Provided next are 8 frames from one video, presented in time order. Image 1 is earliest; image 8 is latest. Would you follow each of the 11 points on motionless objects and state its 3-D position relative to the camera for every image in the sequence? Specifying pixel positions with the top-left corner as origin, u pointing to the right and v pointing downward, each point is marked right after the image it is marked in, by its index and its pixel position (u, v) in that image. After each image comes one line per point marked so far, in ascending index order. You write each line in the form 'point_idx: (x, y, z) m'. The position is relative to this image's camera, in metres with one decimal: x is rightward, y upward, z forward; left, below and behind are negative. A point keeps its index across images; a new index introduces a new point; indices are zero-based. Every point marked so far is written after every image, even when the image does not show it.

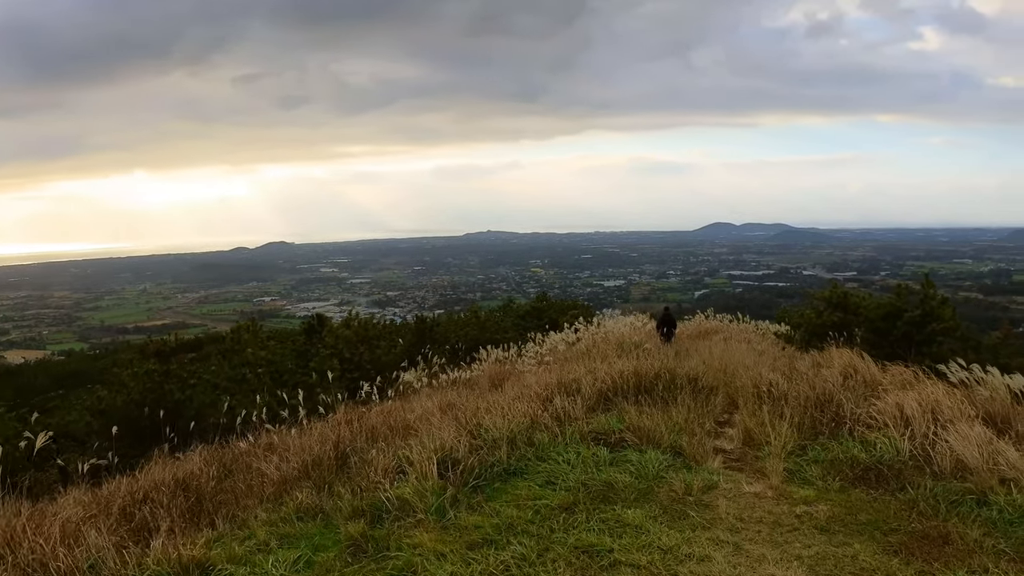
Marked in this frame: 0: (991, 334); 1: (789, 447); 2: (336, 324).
0: (+4.8, -0.5, +11.9) m
1: (+1.0, -0.6, +4.3) m
2: (-2.3, -0.5, +15.7) m
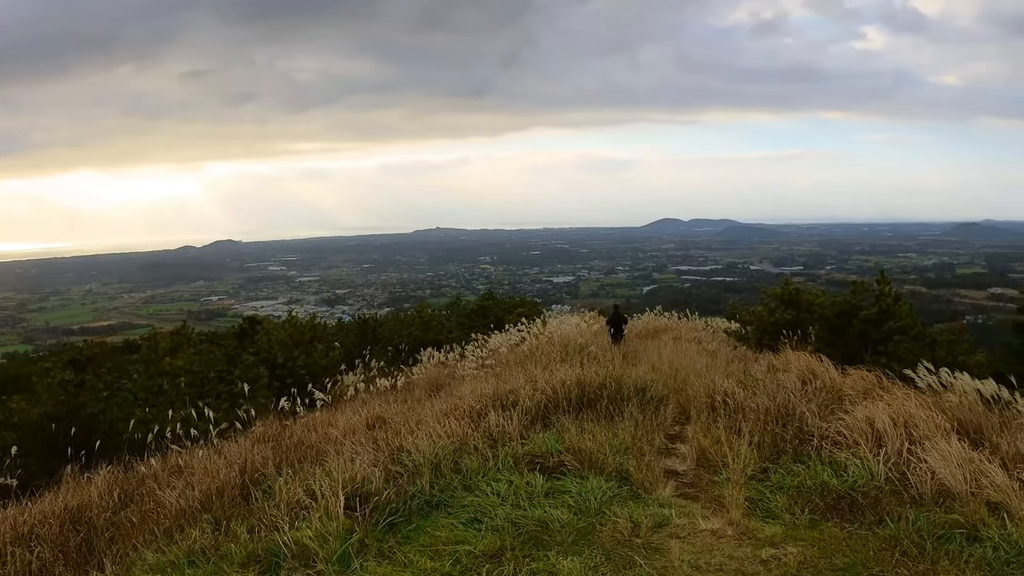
0: (+4.3, -0.4, +11.5) m
1: (+0.8, -0.6, +3.8) m
2: (-3.1, -0.5, +15.0) m
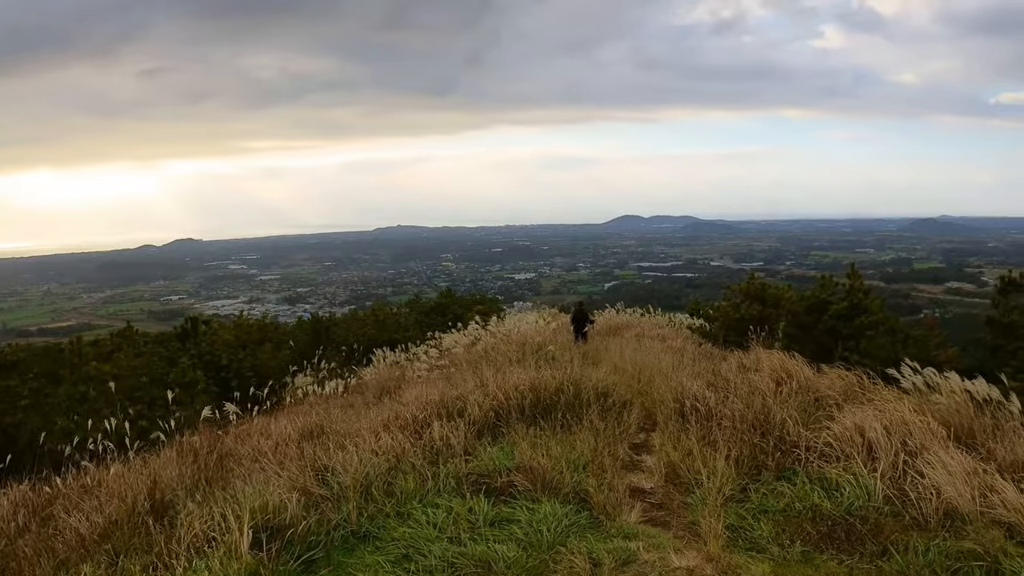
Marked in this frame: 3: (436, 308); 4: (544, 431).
0: (+3.8, -0.4, +11.1) m
1: (+0.6, -0.6, +3.3) m
2: (-3.6, -0.5, +14.4) m
3: (-1.2, -0.3, +19.3) m
4: (+0.1, -0.5, +4.4) m
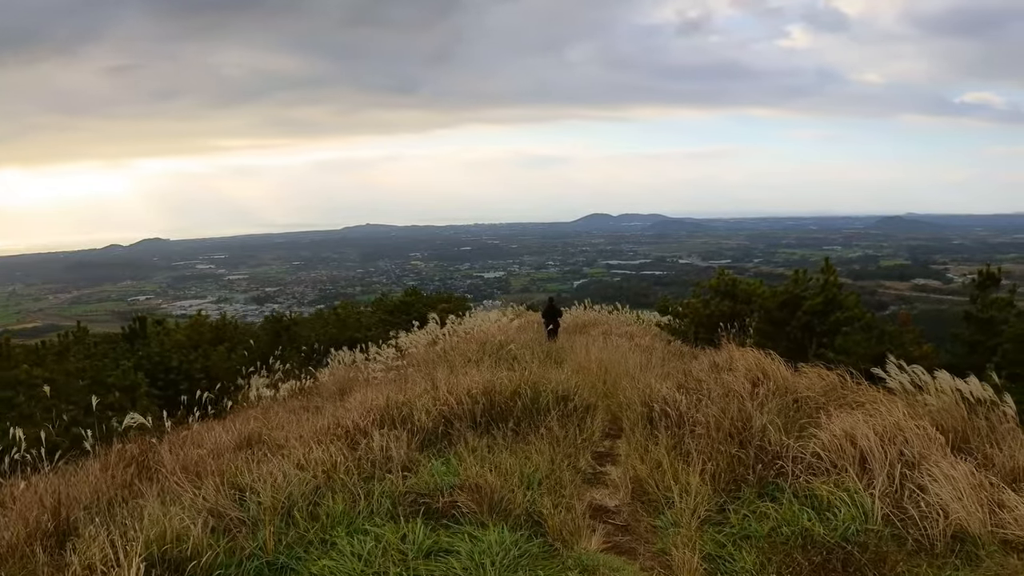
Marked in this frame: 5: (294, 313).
0: (+3.5, -0.3, +10.7) m
1: (+0.5, -0.5, +2.9) m
2: (-4.0, -0.5, +13.8) m
3: (-1.8, -0.3, +18.8) m
4: (-0.1, -0.5, +3.9) m
5: (-3.4, -0.4, +18.5) m
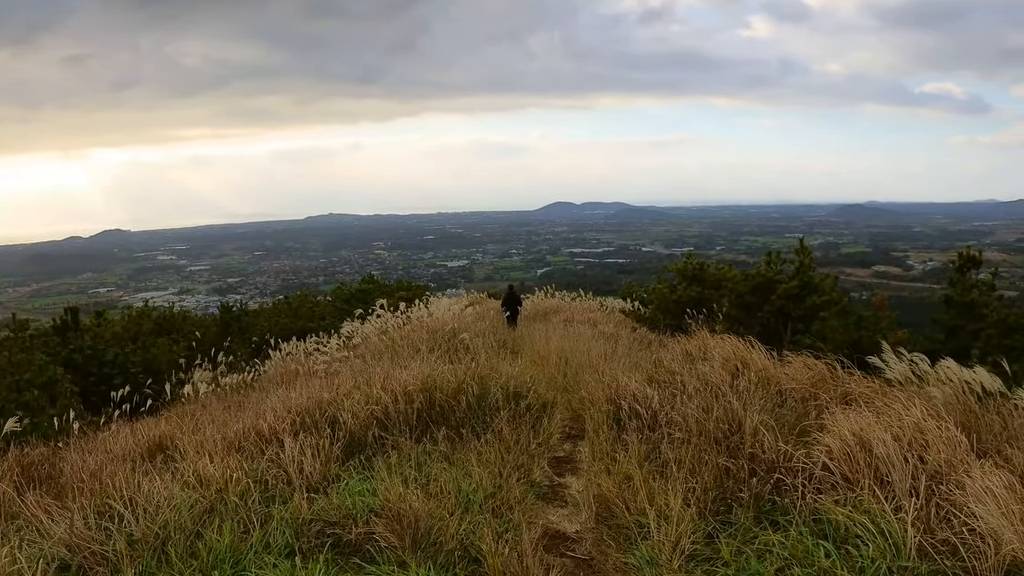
0: (+3.1, -0.2, +10.2) m
1: (+0.3, -0.5, +2.2) m
2: (-4.5, -0.4, +13.1) m
3: (-2.4, -0.1, +18.1) m
4: (-0.2, -0.4, +3.2) m
5: (-4.0, -0.2, +17.7) m
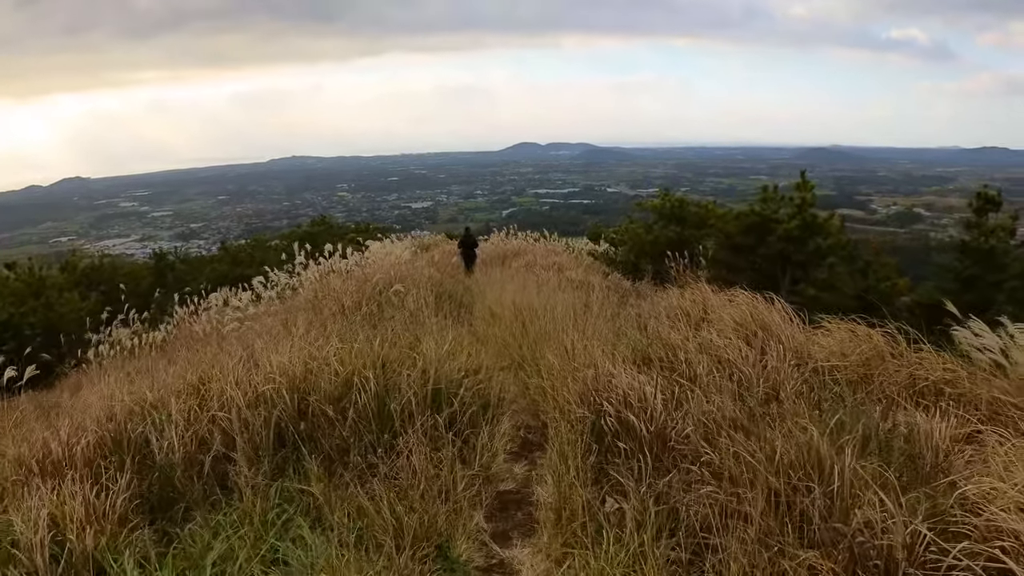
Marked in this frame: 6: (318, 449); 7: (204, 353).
0: (+2.8, +0.3, +8.9) m
1: (+0.2, -0.4, +0.9) m
2: (-4.9, +0.2, +11.6) m
3: (-3.0, +0.7, +16.7) m
4: (-0.4, -0.3, +1.9) m
5: (-4.6, +0.5, +16.2) m
6: (-0.4, -0.3, +2.2) m
7: (-1.0, -0.2, +4.0) m
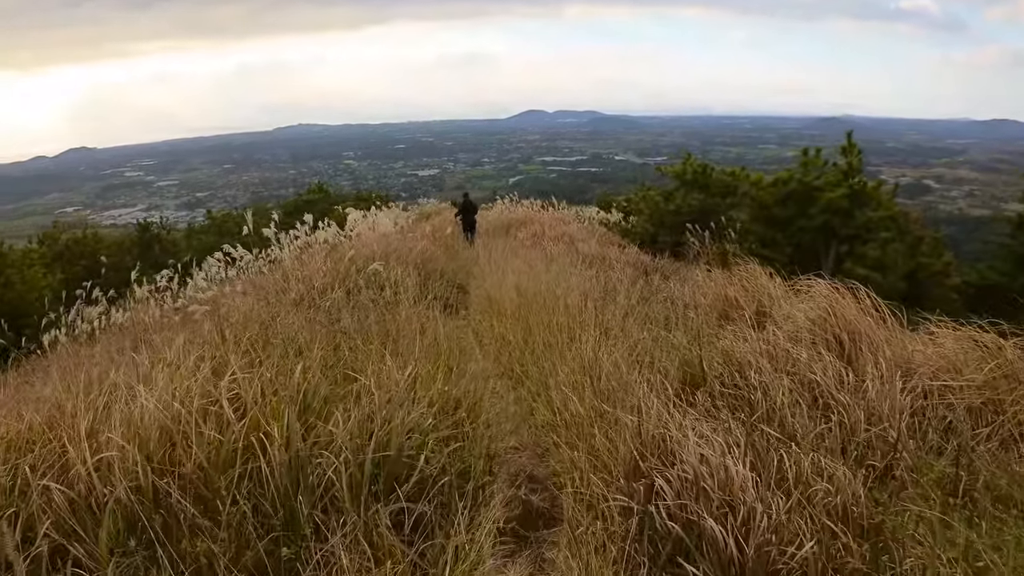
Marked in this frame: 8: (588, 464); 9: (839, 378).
0: (+2.8, +0.5, +7.9) m
1: (+0.2, -0.5, 0.0) m
2: (-4.9, +0.4, +10.6) m
3: (-2.9, +1.1, +15.7) m
4: (-0.4, -0.4, +1.0) m
5: (-4.5, +0.9, +15.3) m
6: (-0.4, -0.3, +1.3) m
7: (-1.0, -0.2, +3.1) m
8: (+0.1, -0.3, +1.6) m
9: (+0.7, -0.2, +2.3) m
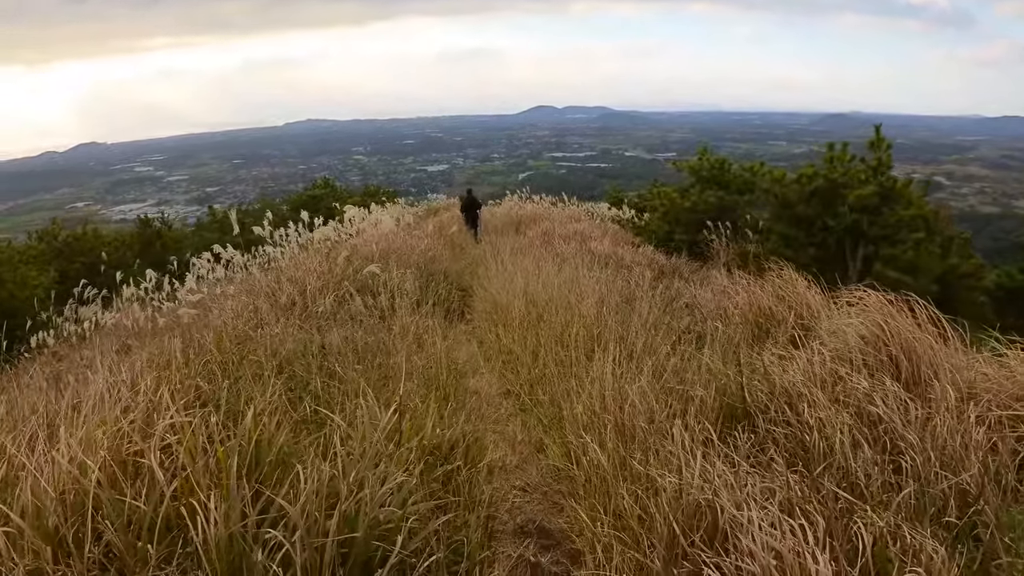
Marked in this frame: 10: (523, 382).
0: (+2.8, +0.5, +7.6) m
1: (+0.2, -0.5, -0.4) m
2: (-4.8, +0.5, +10.3) m
3: (-2.8, +1.1, +15.4) m
4: (-0.4, -0.4, +0.6) m
5: (-4.4, +1.0, +15.0) m
6: (-0.4, -0.4, +0.9) m
7: (-1.0, -0.2, +2.7) m
8: (+0.1, -0.3, +1.2) m
9: (+0.7, -0.2, +2.0) m
10: (0.0, -0.2, +2.6) m
